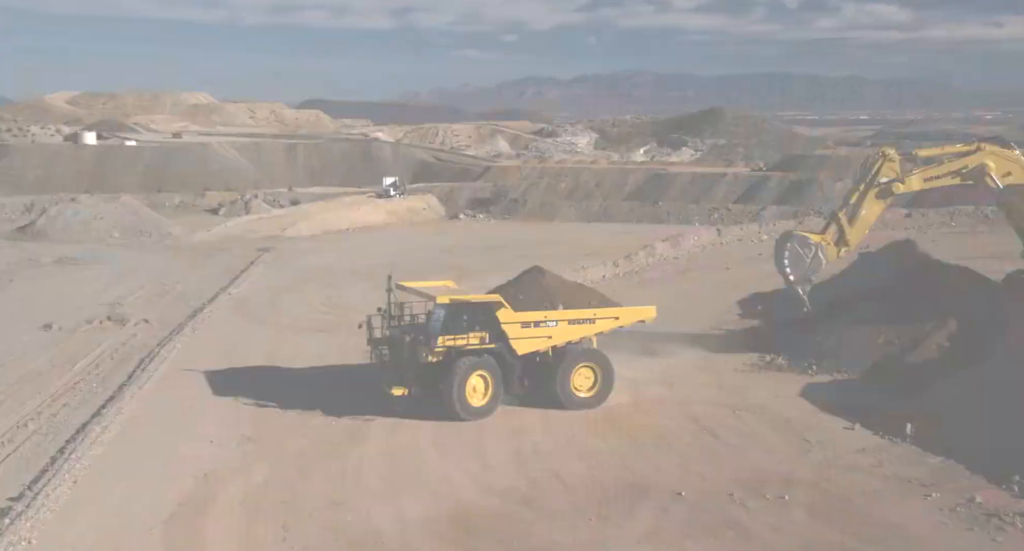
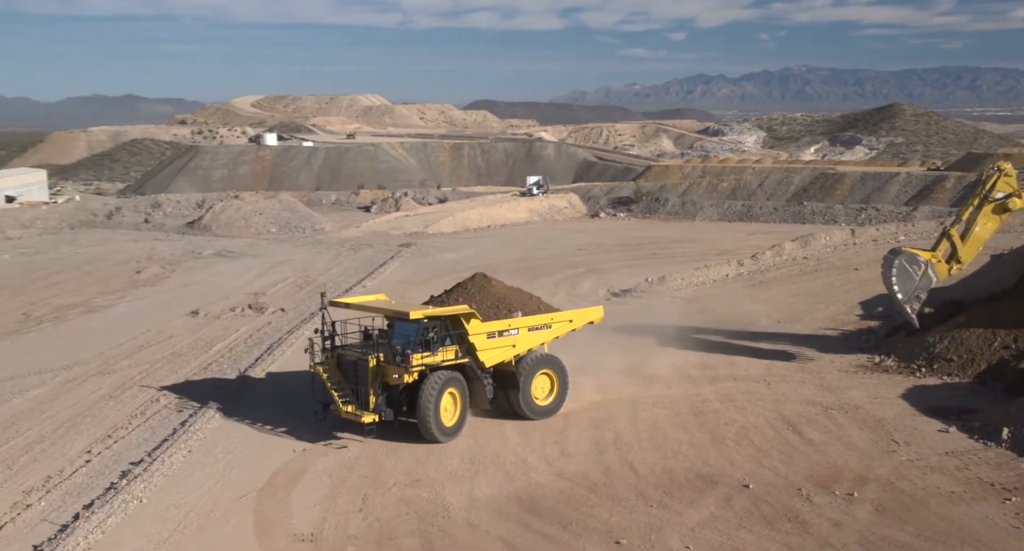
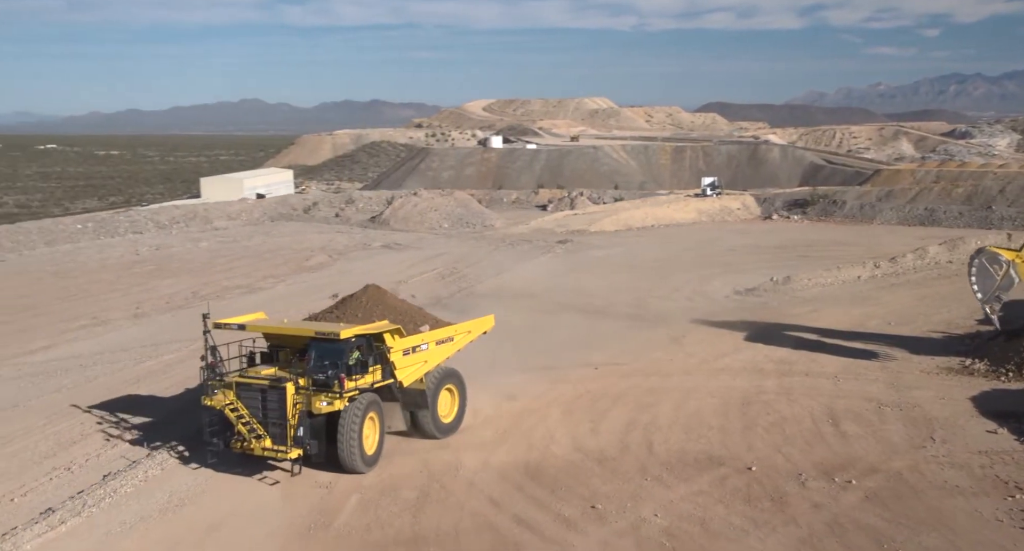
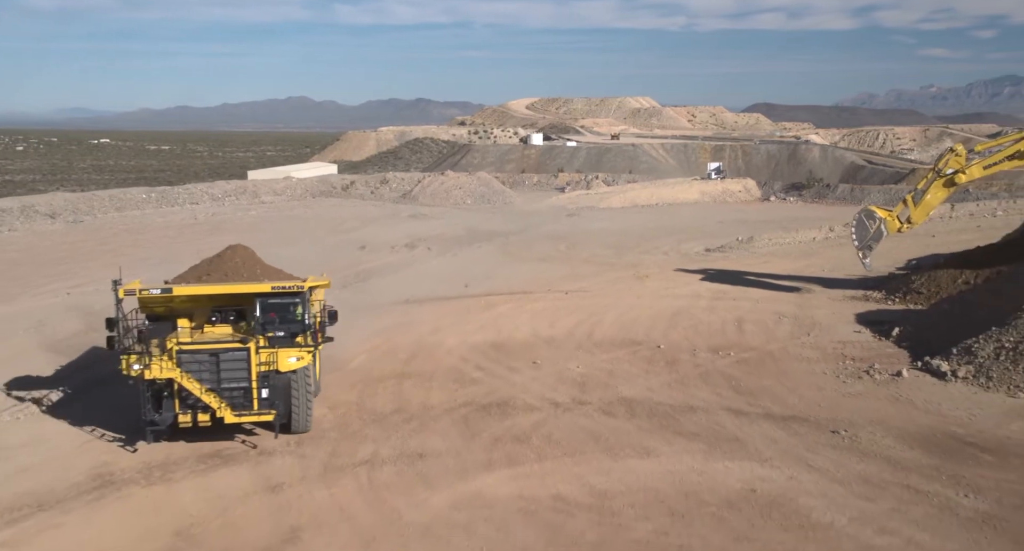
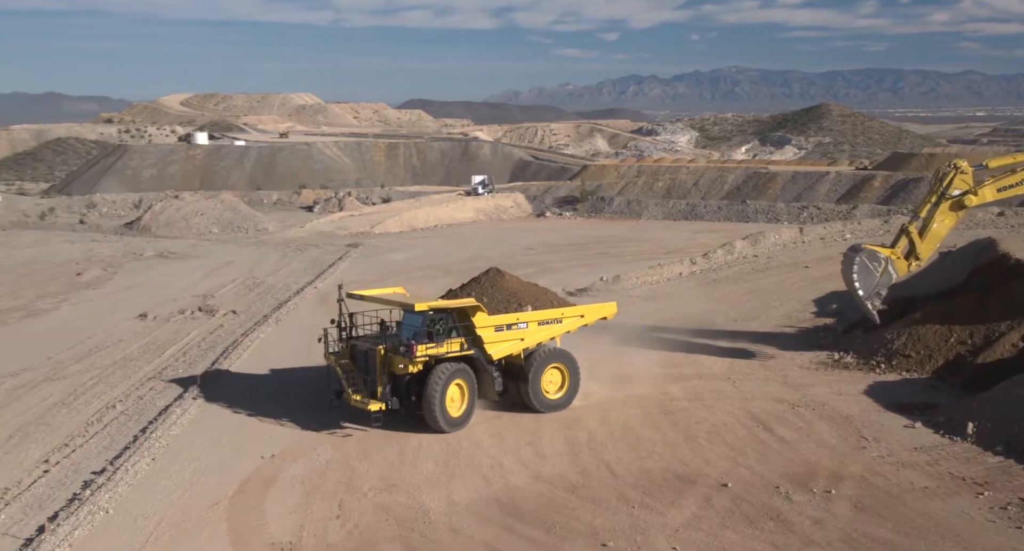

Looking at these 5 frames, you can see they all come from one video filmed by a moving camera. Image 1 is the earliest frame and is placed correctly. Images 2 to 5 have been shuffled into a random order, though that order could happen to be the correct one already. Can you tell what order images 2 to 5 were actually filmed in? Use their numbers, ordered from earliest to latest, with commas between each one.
5, 2, 3, 4
